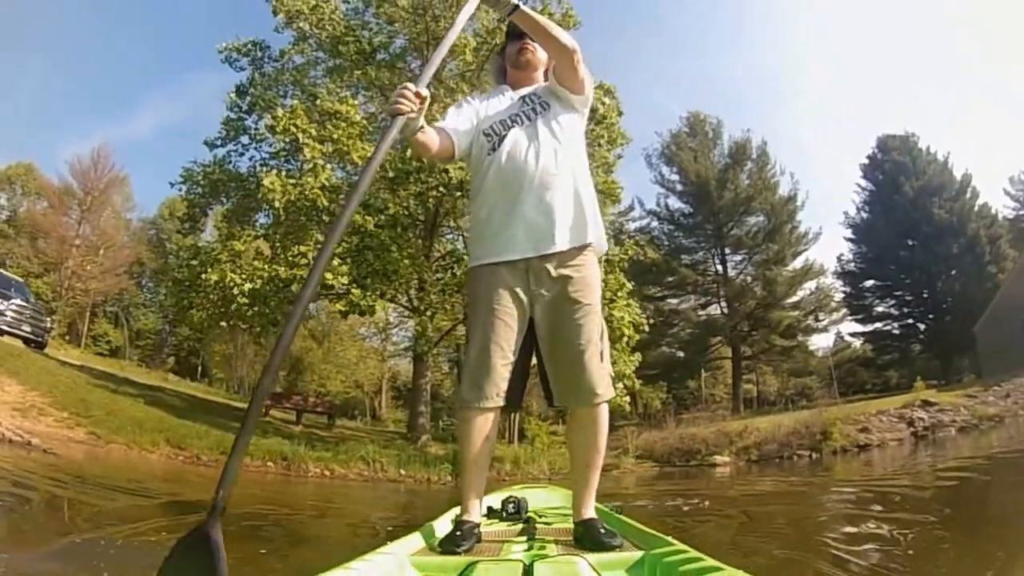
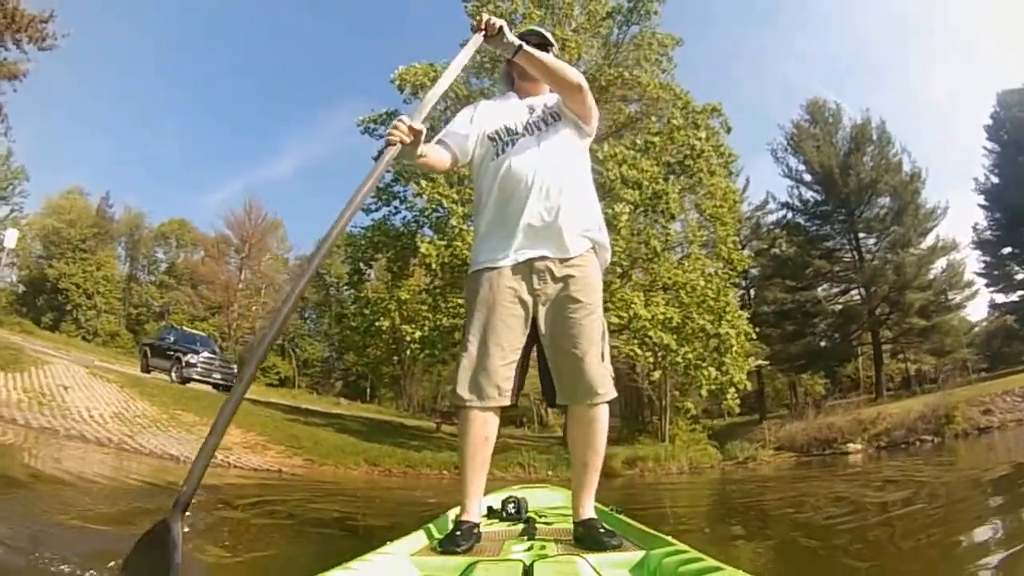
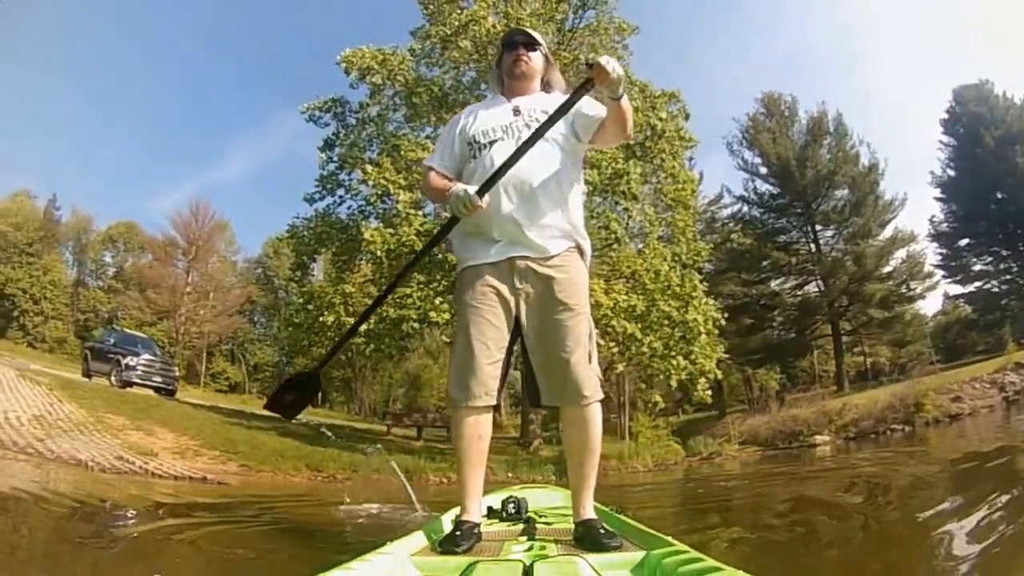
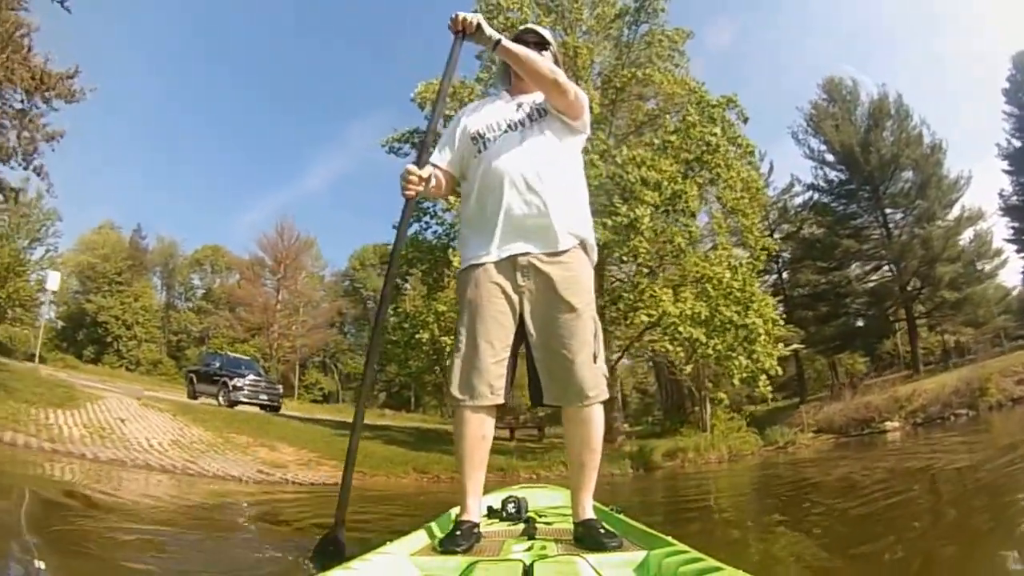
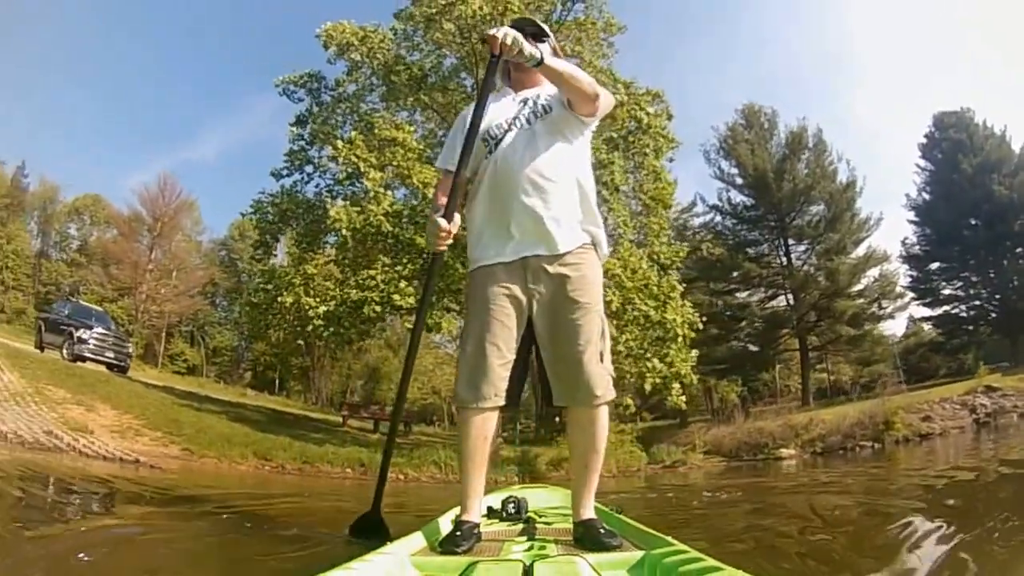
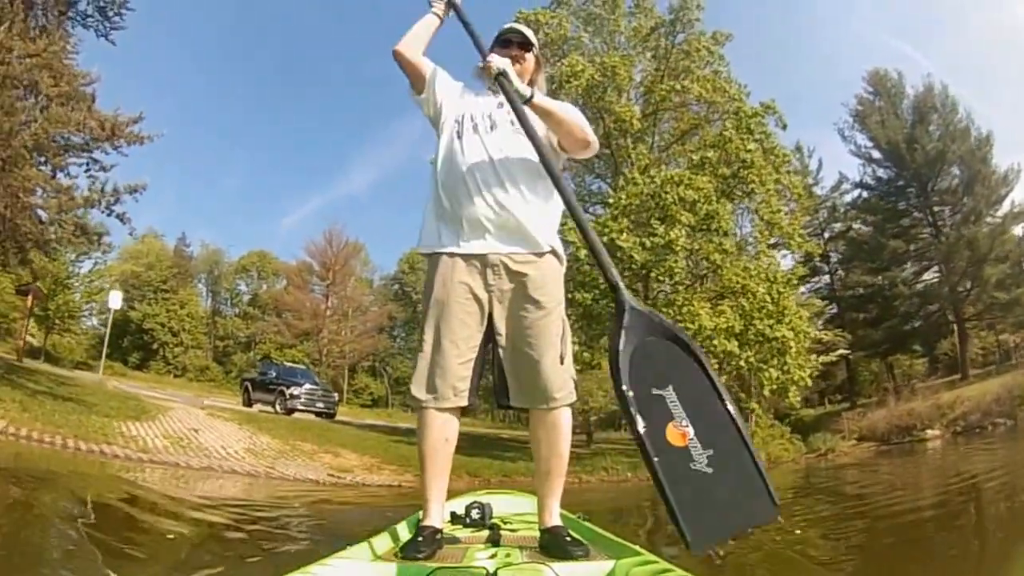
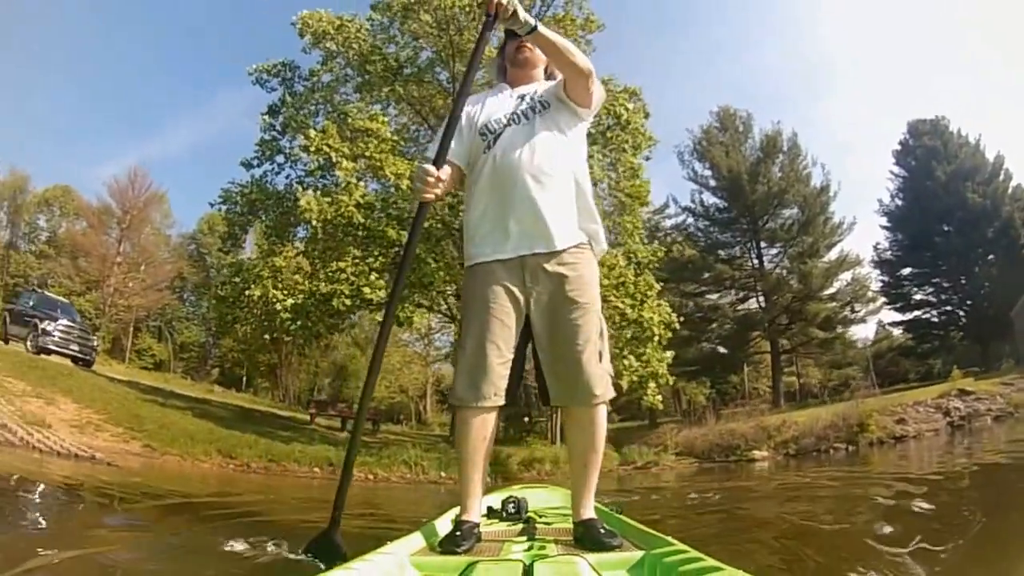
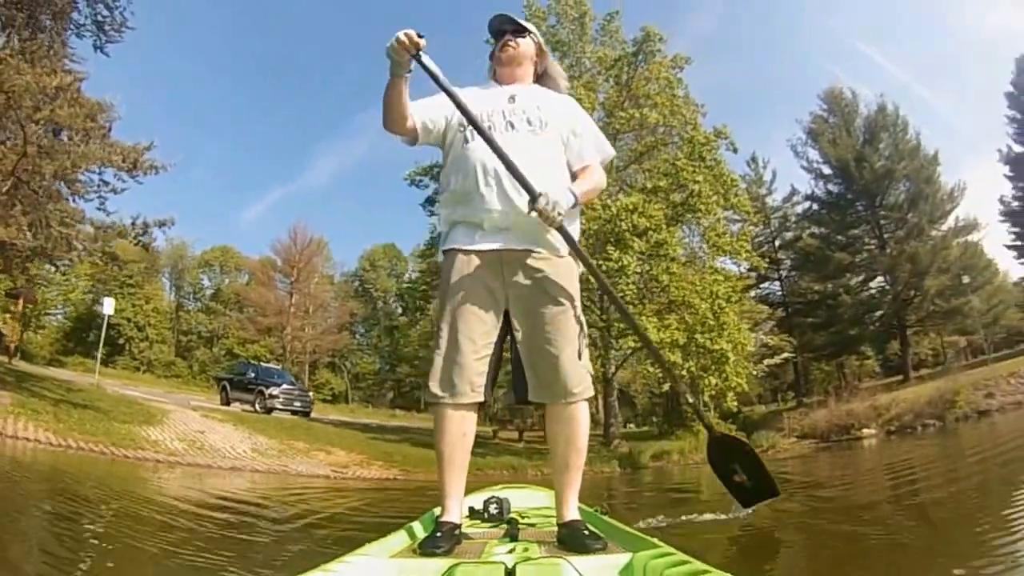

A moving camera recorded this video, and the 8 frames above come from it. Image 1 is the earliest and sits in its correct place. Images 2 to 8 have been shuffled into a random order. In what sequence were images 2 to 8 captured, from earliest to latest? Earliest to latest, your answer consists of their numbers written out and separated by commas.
7, 5, 3, 2, 4, 6, 8
